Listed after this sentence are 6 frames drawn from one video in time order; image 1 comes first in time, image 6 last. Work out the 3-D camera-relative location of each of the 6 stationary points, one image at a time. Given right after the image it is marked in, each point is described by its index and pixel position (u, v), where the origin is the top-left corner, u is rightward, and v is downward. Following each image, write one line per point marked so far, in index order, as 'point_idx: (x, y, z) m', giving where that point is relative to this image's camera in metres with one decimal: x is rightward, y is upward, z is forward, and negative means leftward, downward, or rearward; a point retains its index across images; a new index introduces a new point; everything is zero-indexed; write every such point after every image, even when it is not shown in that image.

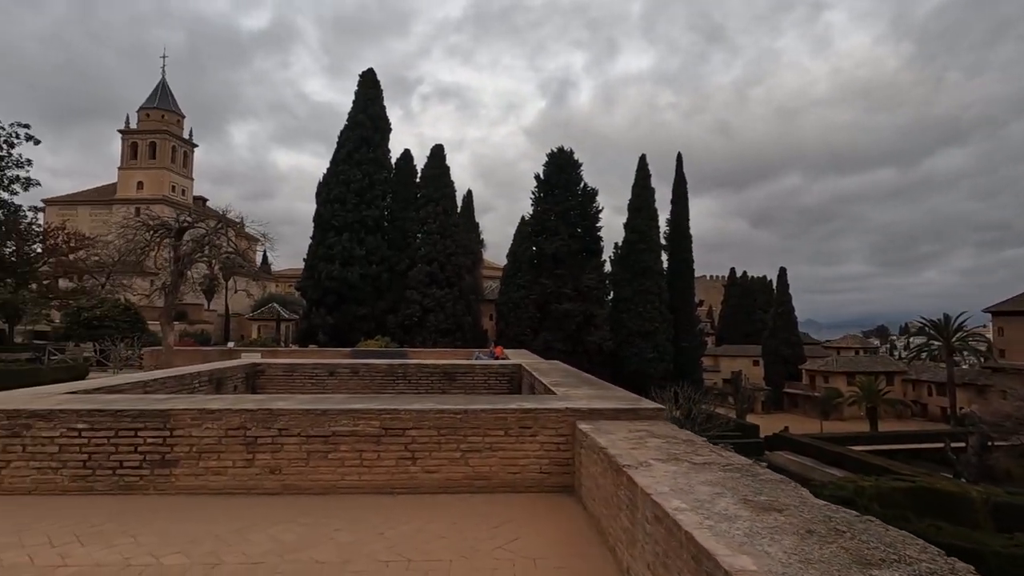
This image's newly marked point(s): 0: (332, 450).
0: (-1.5, -1.3, +4.4) m
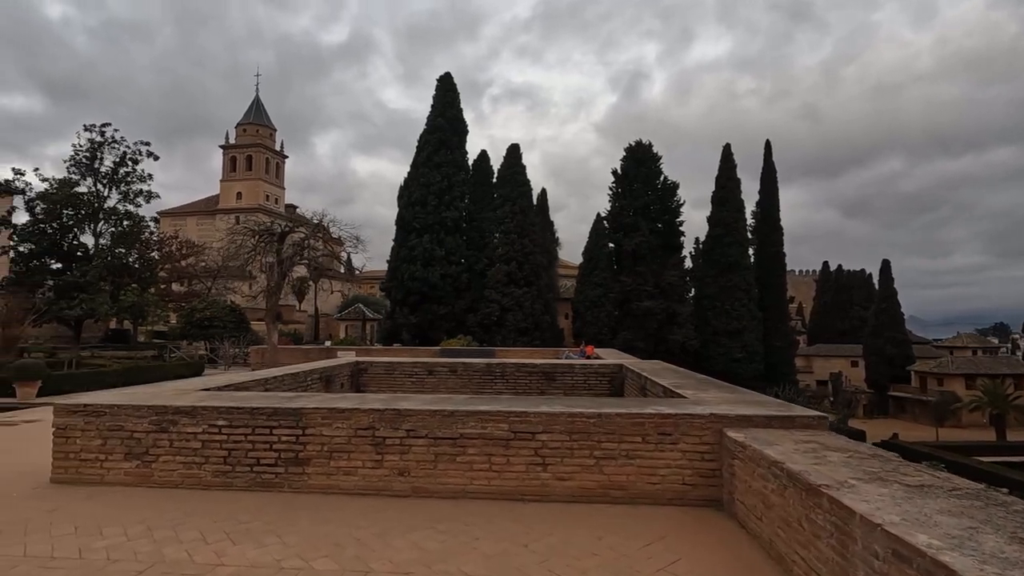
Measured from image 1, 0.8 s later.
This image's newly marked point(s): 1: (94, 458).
0: (-0.4, -1.3, +4.2) m
1: (-3.5, -1.4, +4.5) m
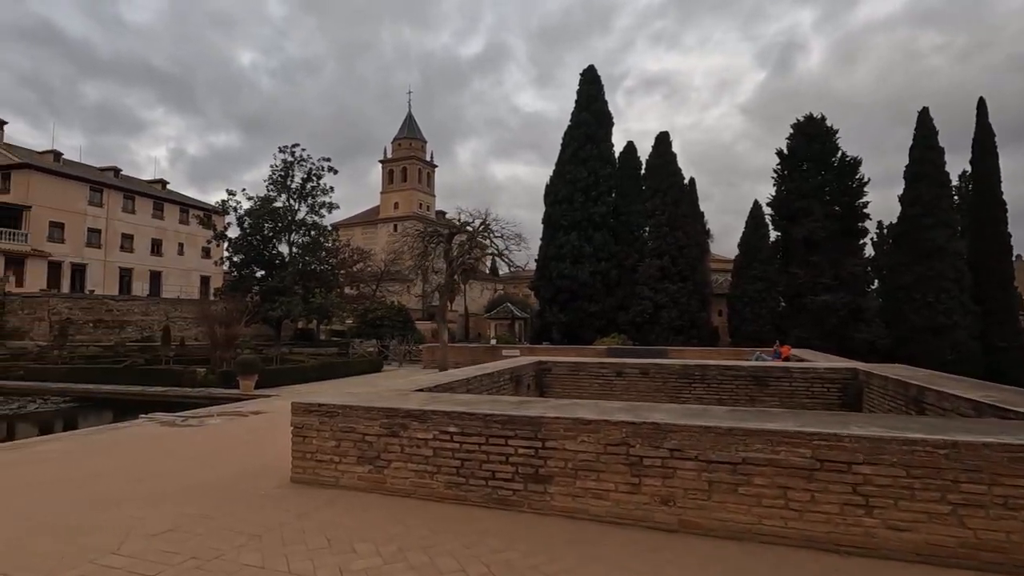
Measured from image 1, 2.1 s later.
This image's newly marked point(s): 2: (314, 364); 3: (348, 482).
0: (+1.4, -1.2, +3.3) m
1: (-1.5, -1.4, +4.4) m
2: (-5.6, -2.1, +15.3) m
3: (-1.3, -1.6, +4.3) m
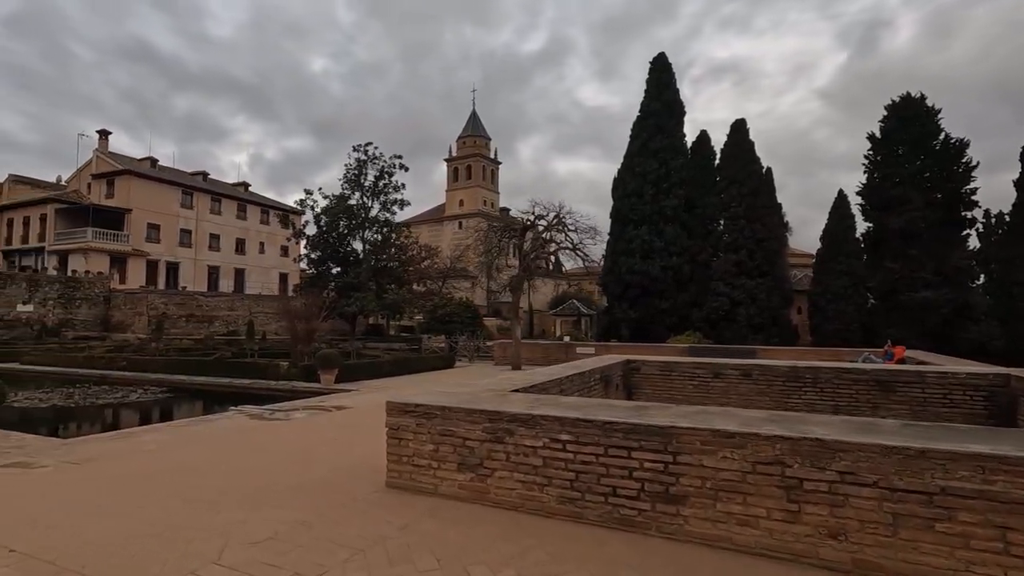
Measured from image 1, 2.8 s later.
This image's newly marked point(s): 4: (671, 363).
0: (+2.2, -1.1, +2.7) m
1: (-0.6, -1.3, +4.1) m
2: (-3.5, -2.0, +15.4) m
3: (-0.5, -1.5, +4.0) m
4: (+2.6, -1.2, +8.7) m
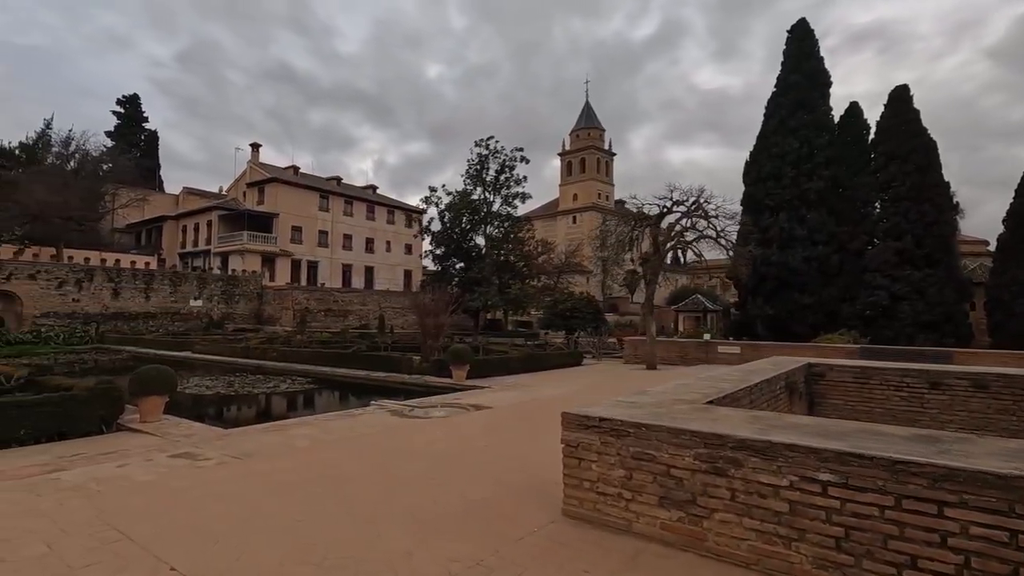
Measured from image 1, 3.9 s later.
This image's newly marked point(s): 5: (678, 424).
0: (+3.1, -1.1, +1.3) m
1: (+0.6, -1.3, +3.3) m
2: (+0.2, -1.9, +14.9) m
3: (+0.8, -1.4, +3.1) m
4: (+4.8, -1.1, +7.2) m
5: (+1.0, -0.8, +3.1) m
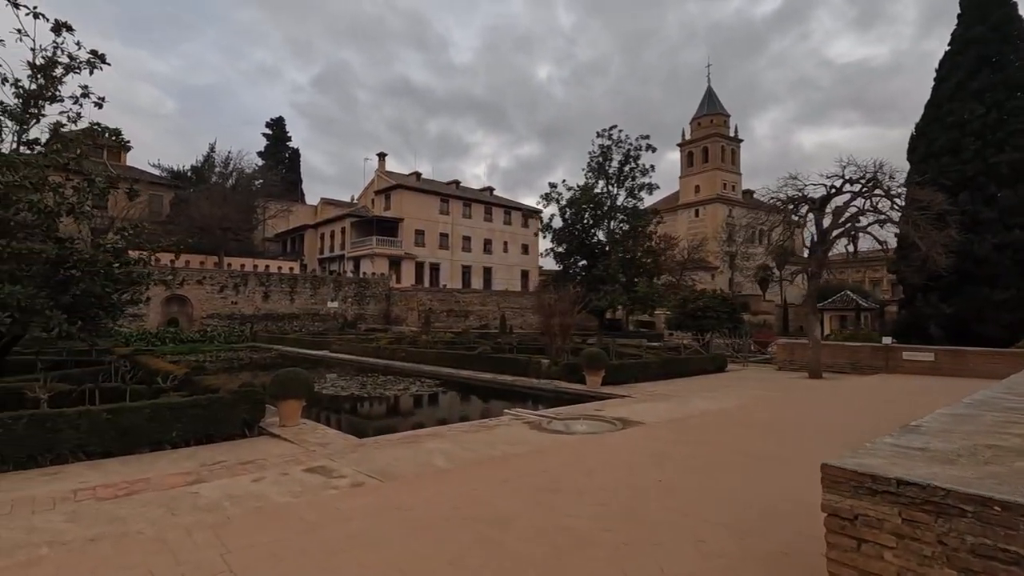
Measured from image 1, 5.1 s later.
0: (+3.6, -1.0, -0.4) m
1: (+1.6, -1.2, +2.0) m
2: (+3.6, -1.8, +13.5) m
3: (+1.7, -1.4, +1.9) m
4: (+6.5, -1.0, +5.0) m
5: (+1.9, -0.7, +1.8) m
